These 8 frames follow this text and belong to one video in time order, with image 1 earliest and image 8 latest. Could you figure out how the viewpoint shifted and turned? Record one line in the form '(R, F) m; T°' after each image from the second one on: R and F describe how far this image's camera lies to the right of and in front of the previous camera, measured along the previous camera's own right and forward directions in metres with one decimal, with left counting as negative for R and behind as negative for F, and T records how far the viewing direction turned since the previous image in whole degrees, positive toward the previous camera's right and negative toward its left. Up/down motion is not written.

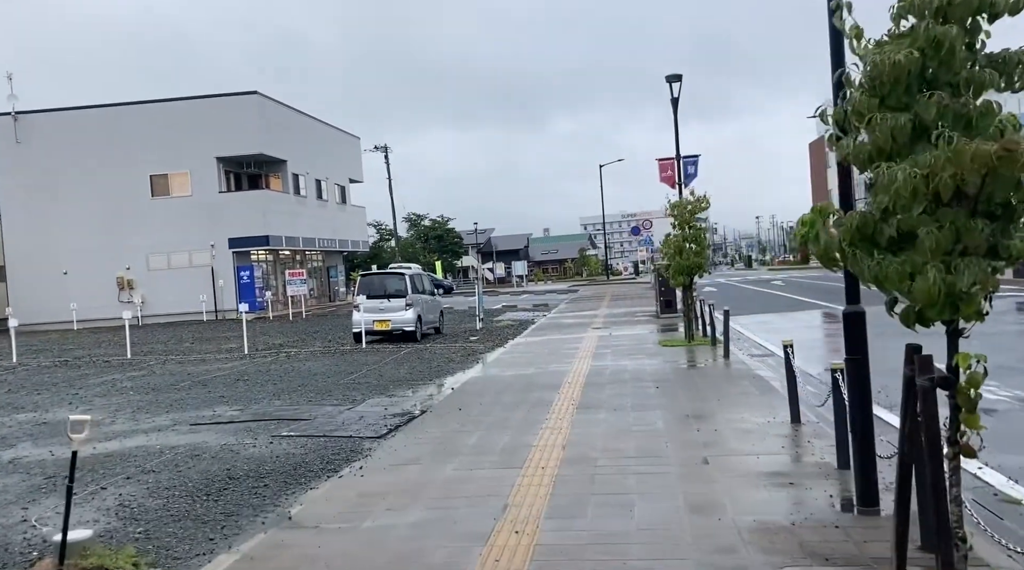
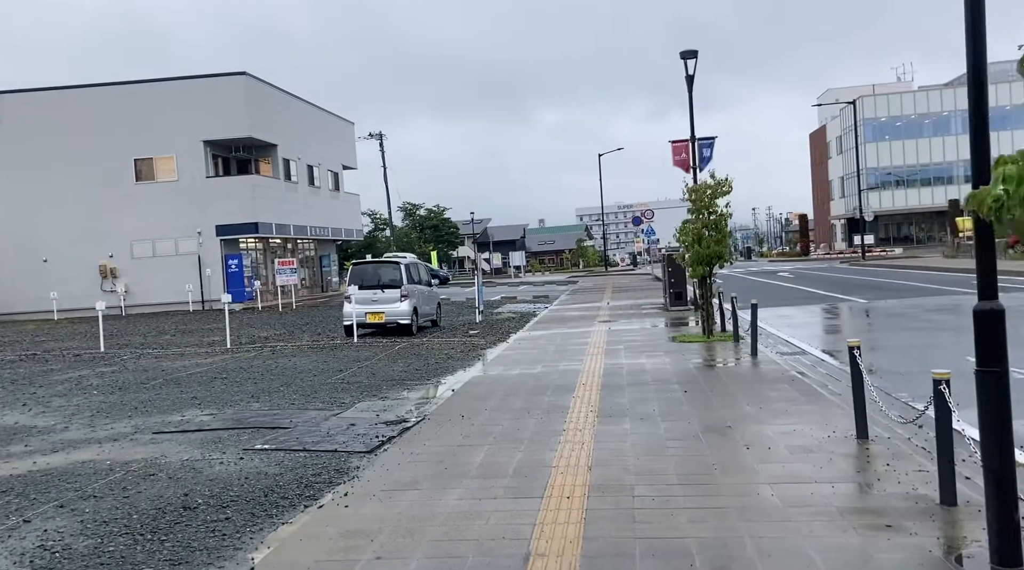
(-0.2, +1.3) m; 0°
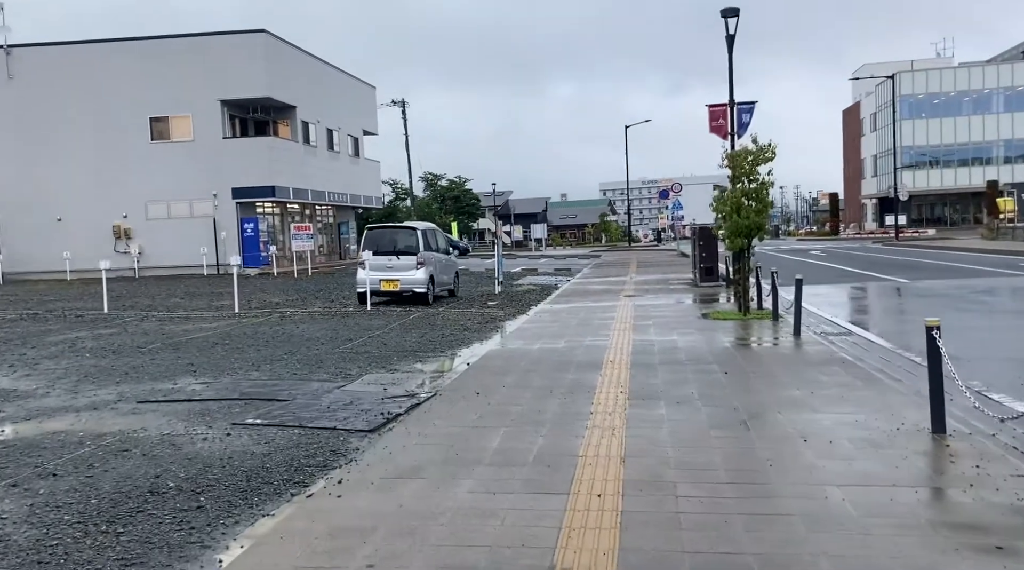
(0.0, +0.9) m; -1°
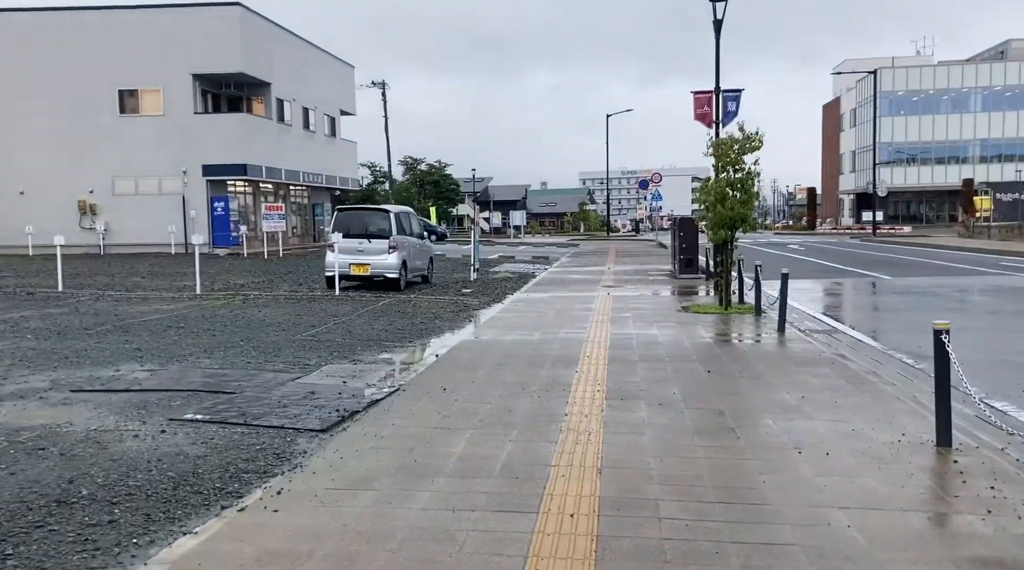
(+0.1, +0.6) m; +2°
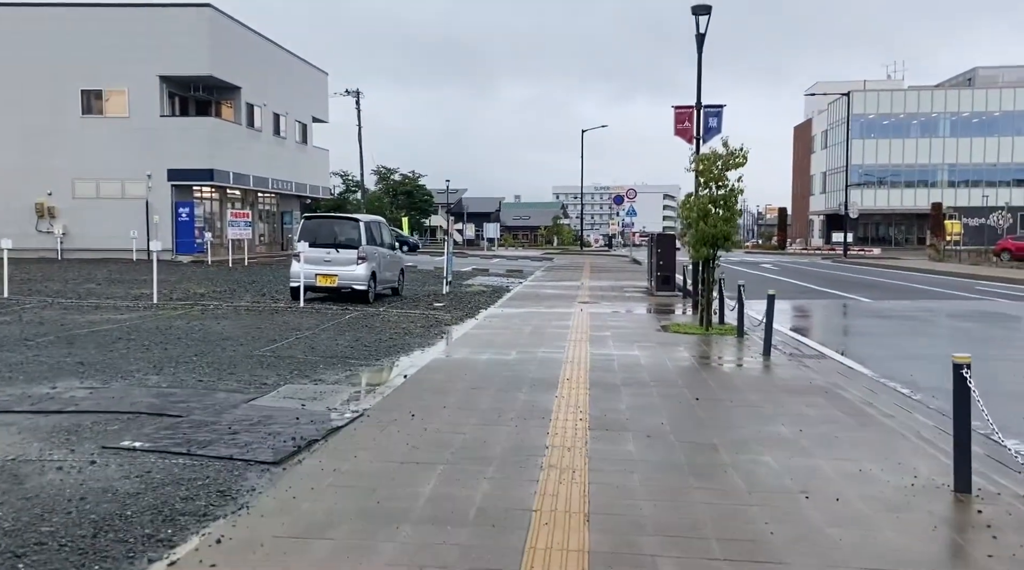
(-0.1, +0.6) m; +2°
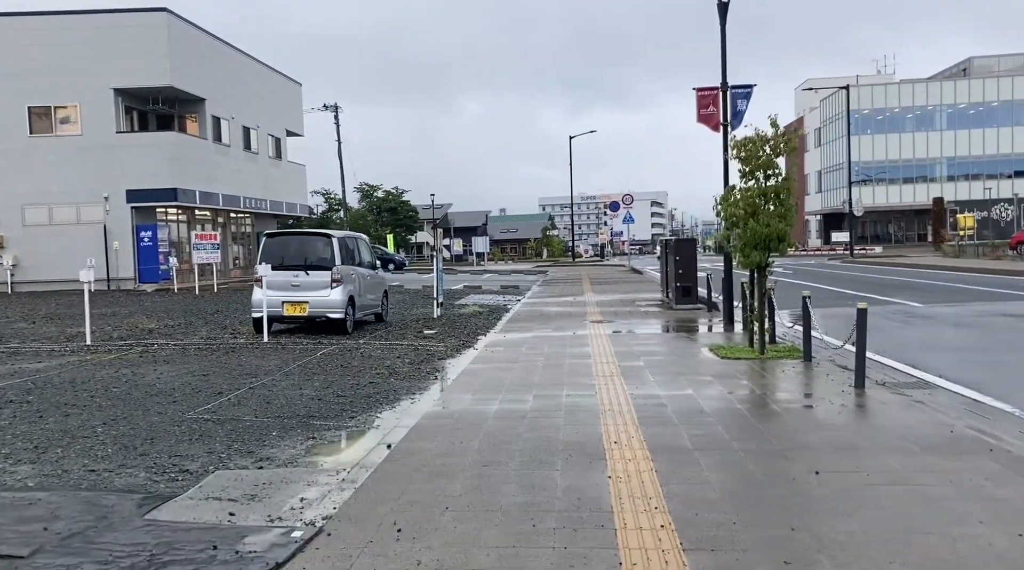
(-0.2, +2.5) m; +1°
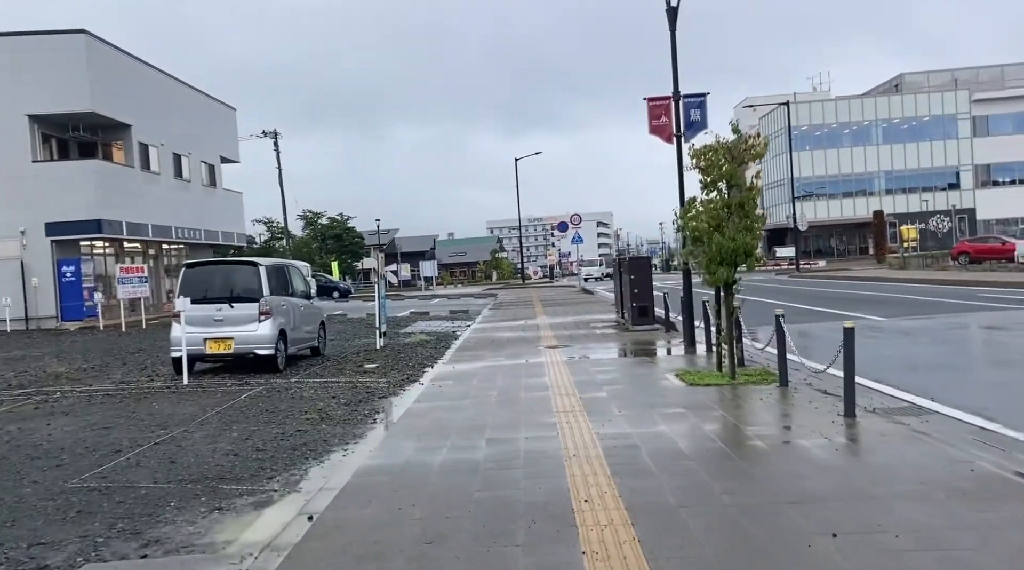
(0.0, +1.0) m; +3°
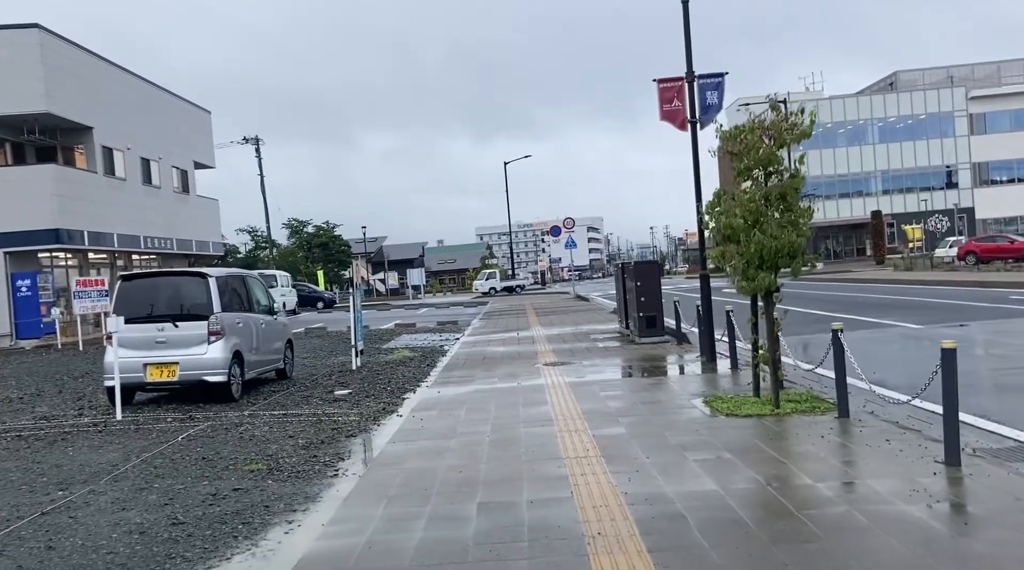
(0.0, +1.8) m; +1°
